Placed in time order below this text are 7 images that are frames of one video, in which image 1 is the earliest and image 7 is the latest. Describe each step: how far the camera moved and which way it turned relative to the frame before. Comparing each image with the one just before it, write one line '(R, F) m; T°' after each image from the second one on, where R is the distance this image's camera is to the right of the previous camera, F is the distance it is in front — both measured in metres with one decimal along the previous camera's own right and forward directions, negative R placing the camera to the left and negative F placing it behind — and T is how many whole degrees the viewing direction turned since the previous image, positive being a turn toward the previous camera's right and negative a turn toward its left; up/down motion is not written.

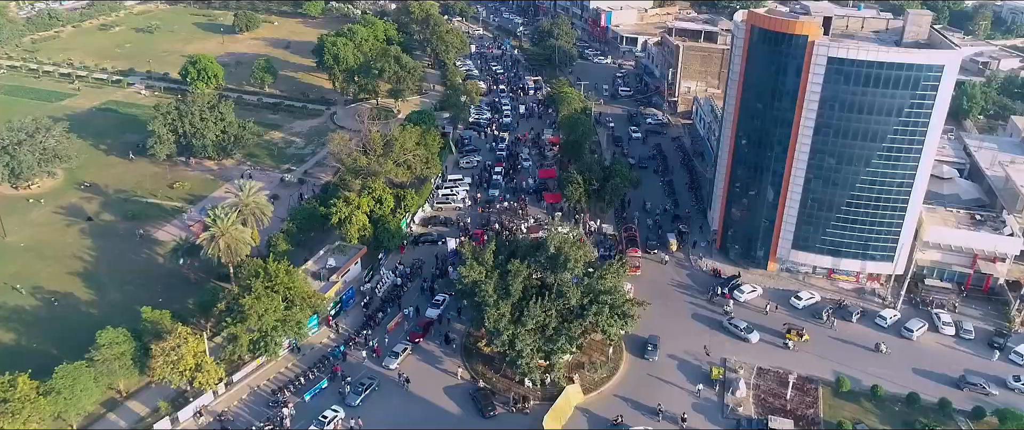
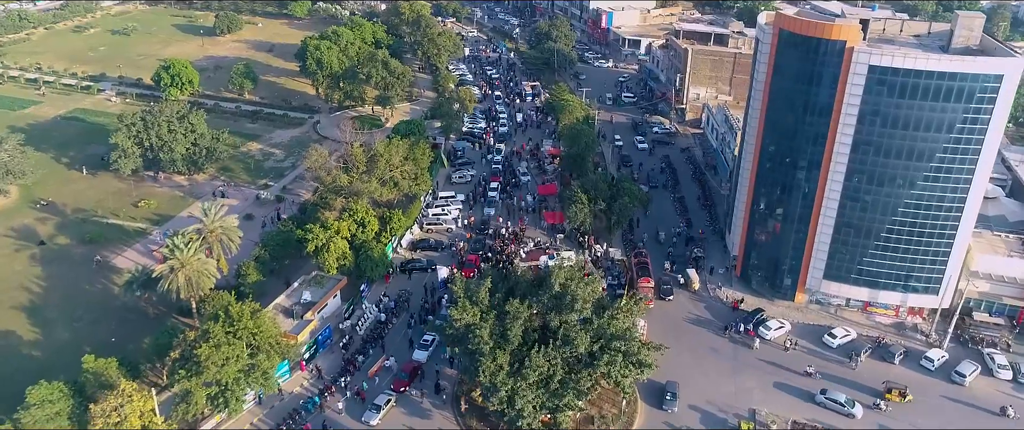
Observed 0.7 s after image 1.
(-0.2, +6.5) m; 0°
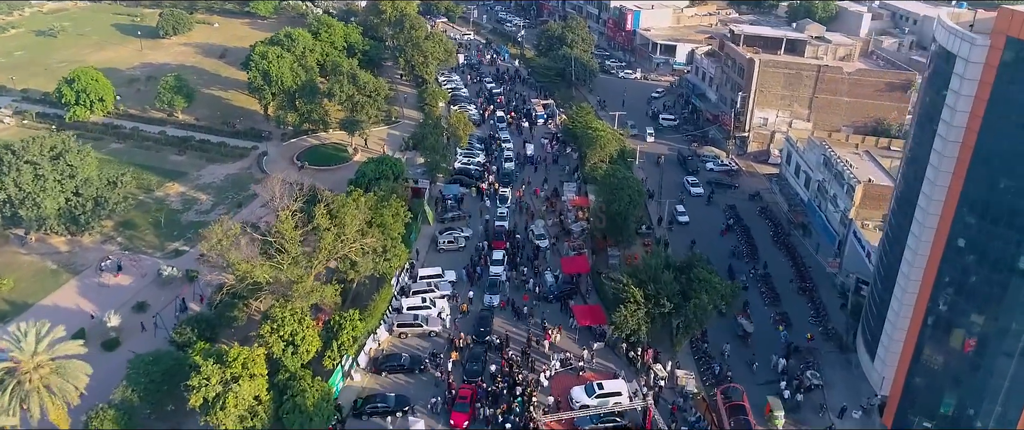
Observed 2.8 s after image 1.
(-1.1, +21.8) m; 0°
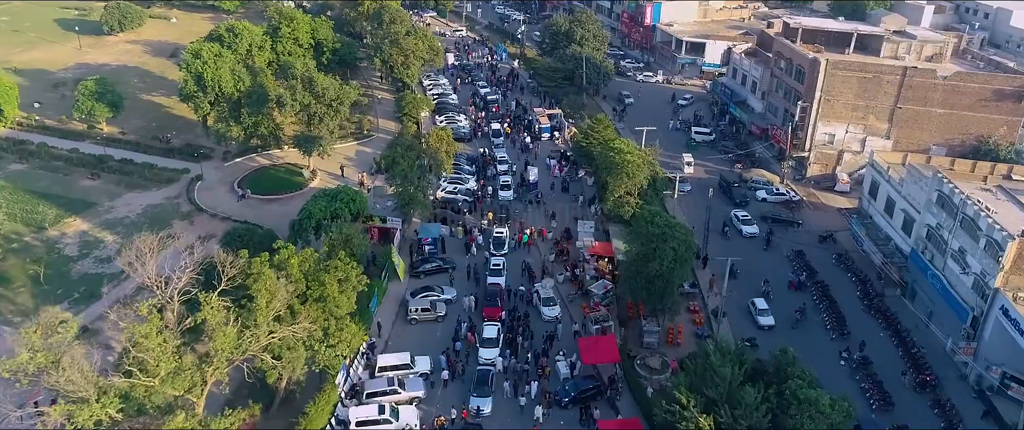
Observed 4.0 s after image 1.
(0.0, +14.4) m; 0°
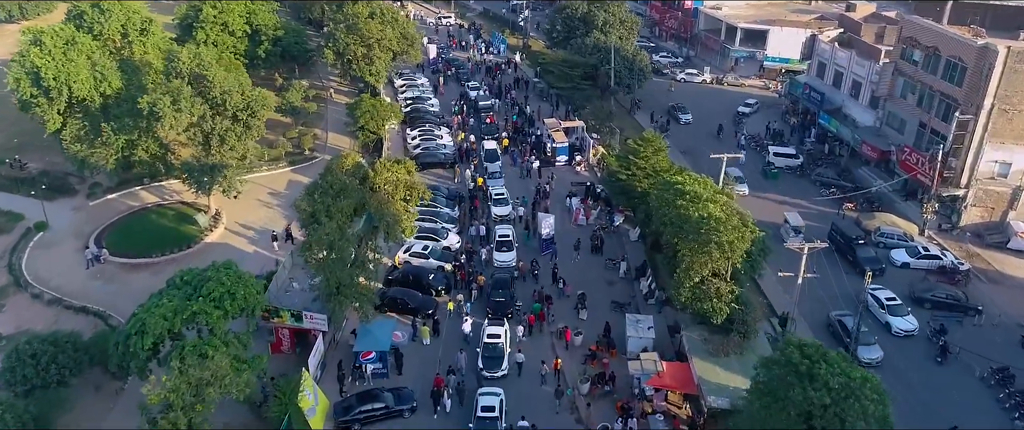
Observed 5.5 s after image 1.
(-0.2, +18.8) m; 0°
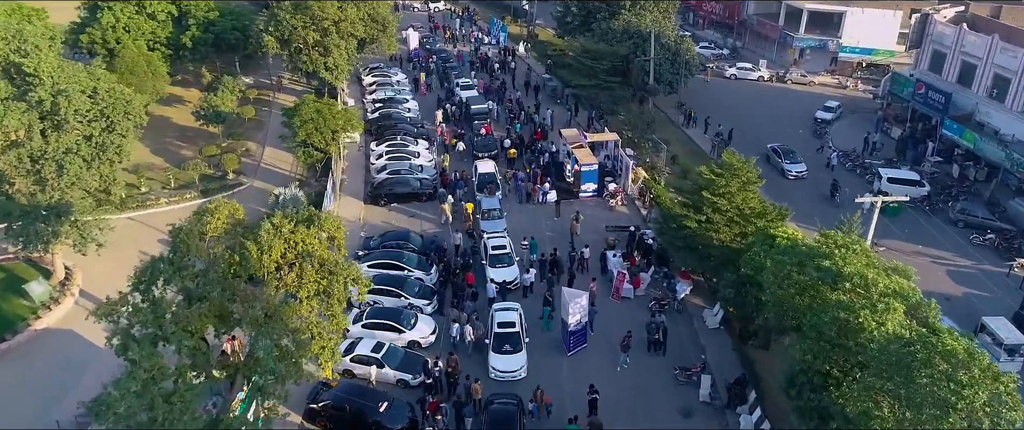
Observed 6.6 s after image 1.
(-0.3, +13.1) m; 0°
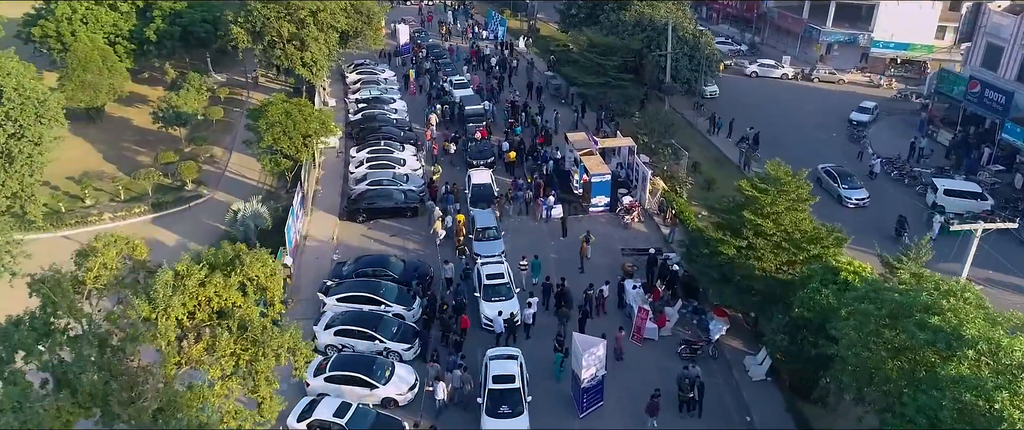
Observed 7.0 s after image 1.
(0.0, +4.2) m; 0°
